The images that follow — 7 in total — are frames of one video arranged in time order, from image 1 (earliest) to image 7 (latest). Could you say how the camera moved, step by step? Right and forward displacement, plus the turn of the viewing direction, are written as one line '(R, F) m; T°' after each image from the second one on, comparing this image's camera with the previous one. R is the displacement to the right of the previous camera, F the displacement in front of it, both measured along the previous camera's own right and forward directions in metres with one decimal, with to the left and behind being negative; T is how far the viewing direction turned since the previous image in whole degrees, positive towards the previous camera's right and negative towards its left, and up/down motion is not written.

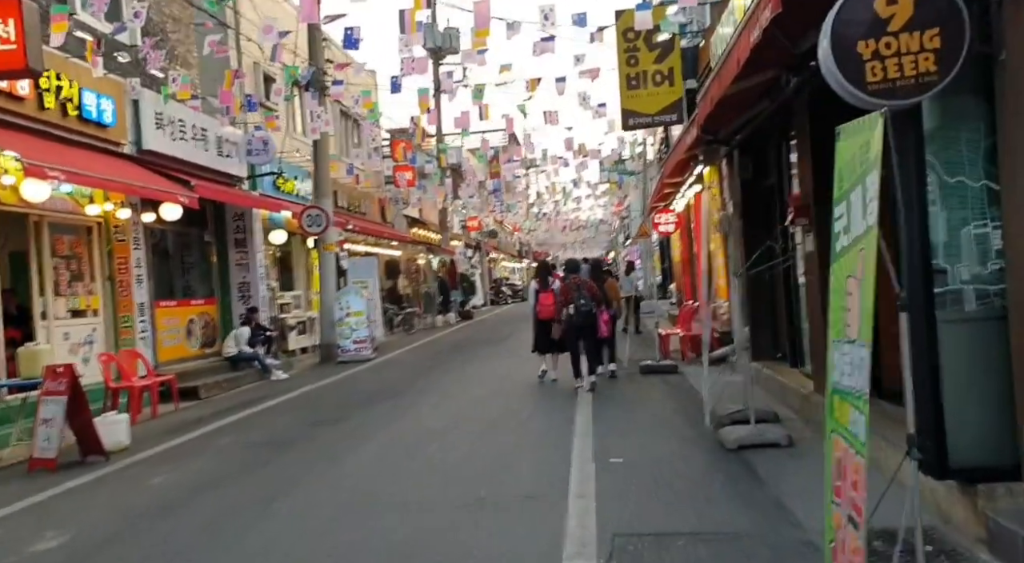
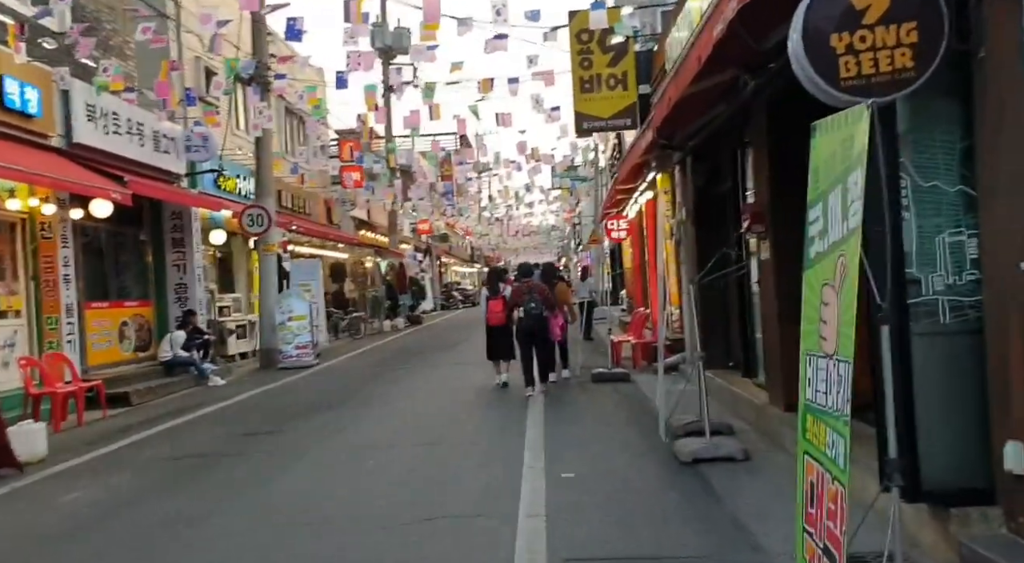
(0.0, +0.5) m; +3°
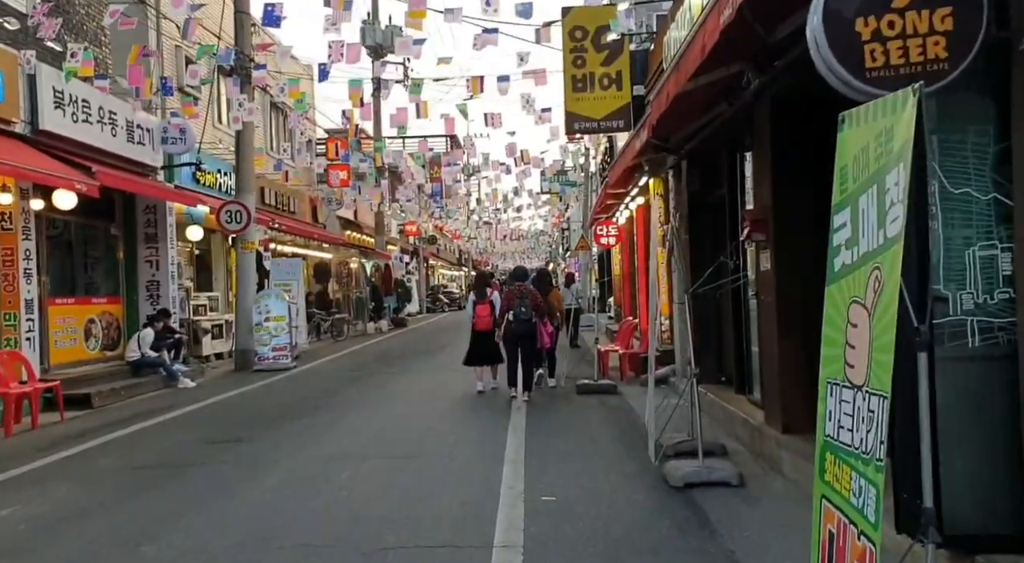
(+0.1, +0.6) m; +1°
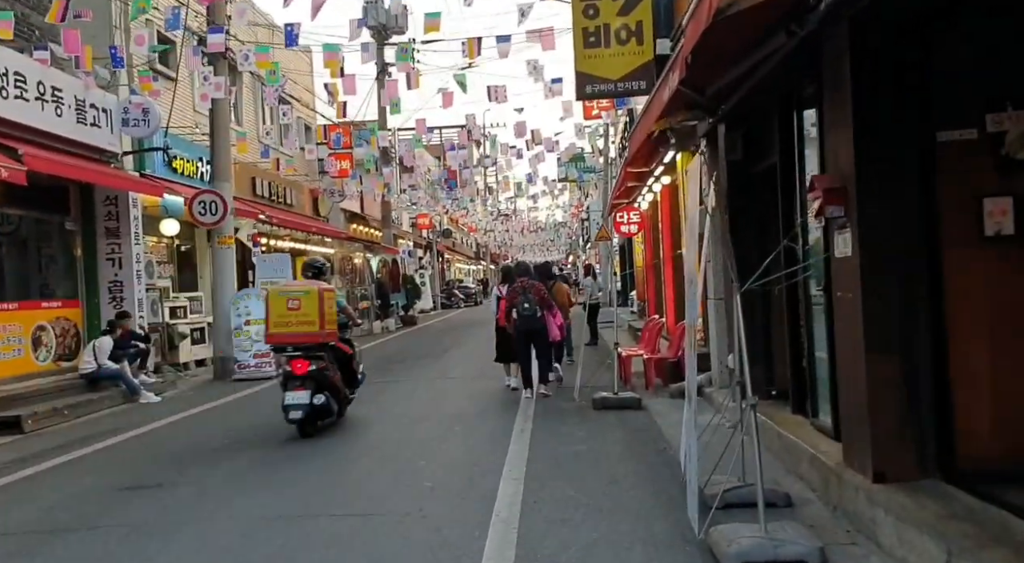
(+0.2, +2.3) m; -1°
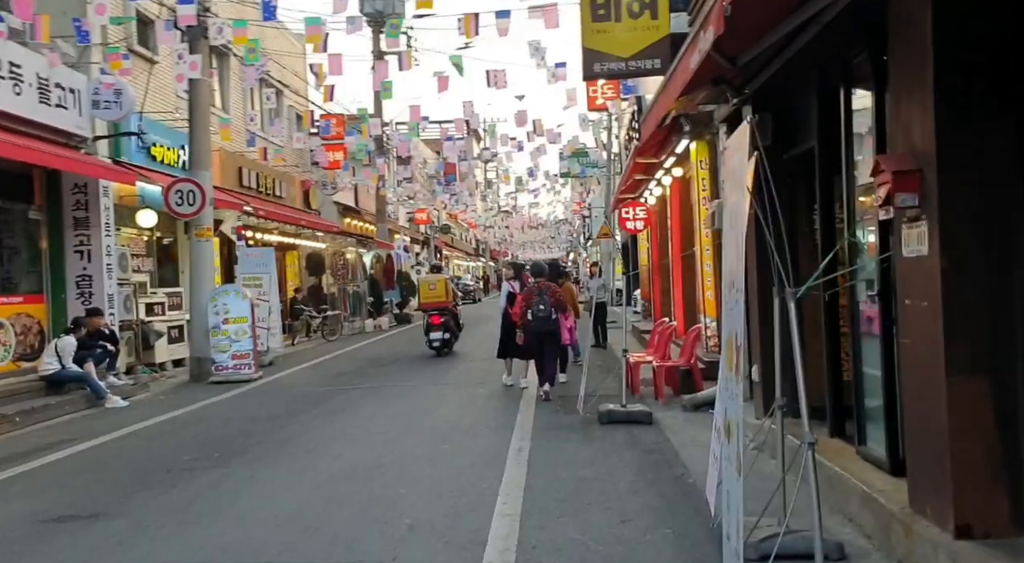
(0.0, +1.2) m; 0°
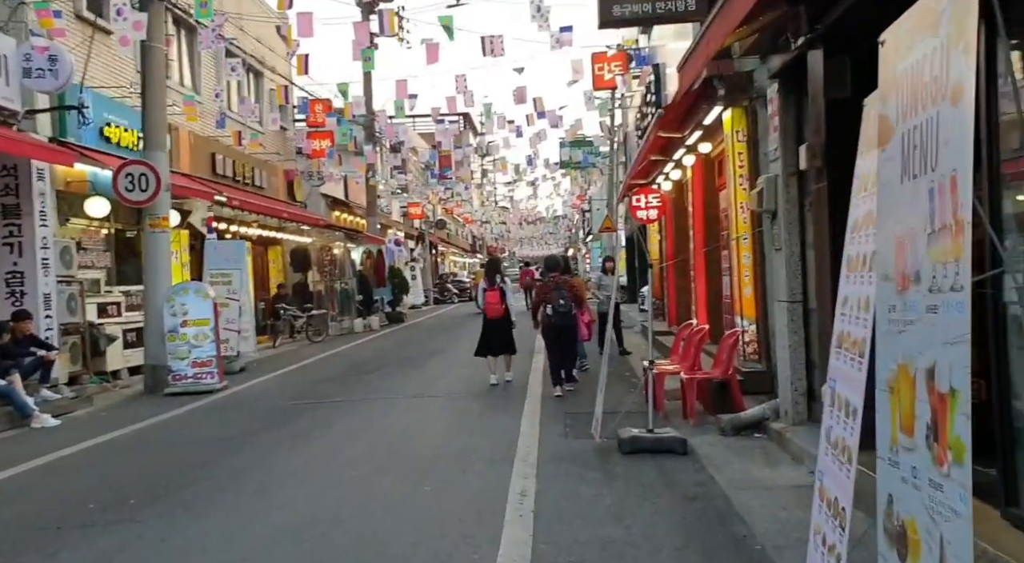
(0.0, +2.1) m; 0°
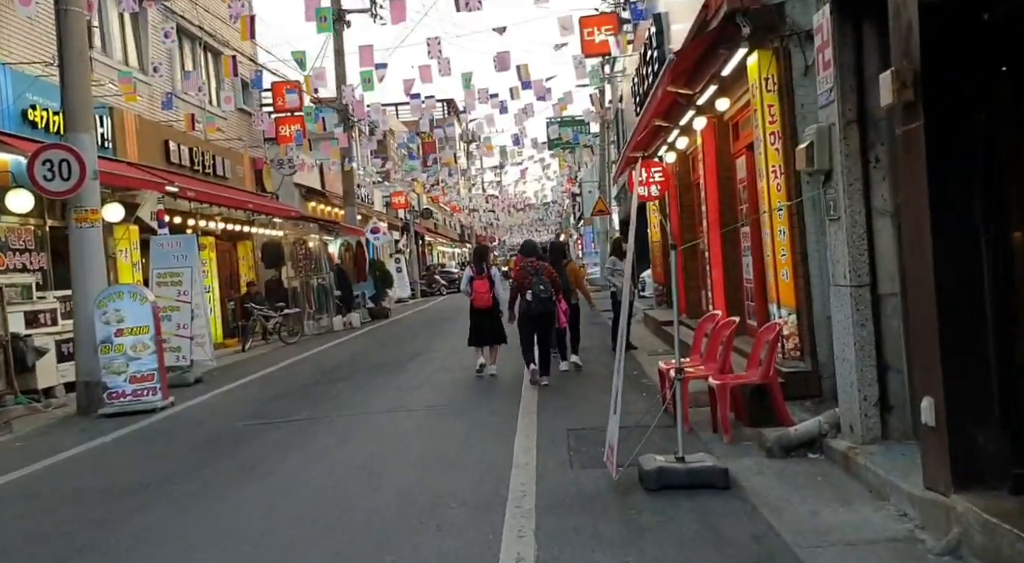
(+0.1, +2.0) m; 0°
